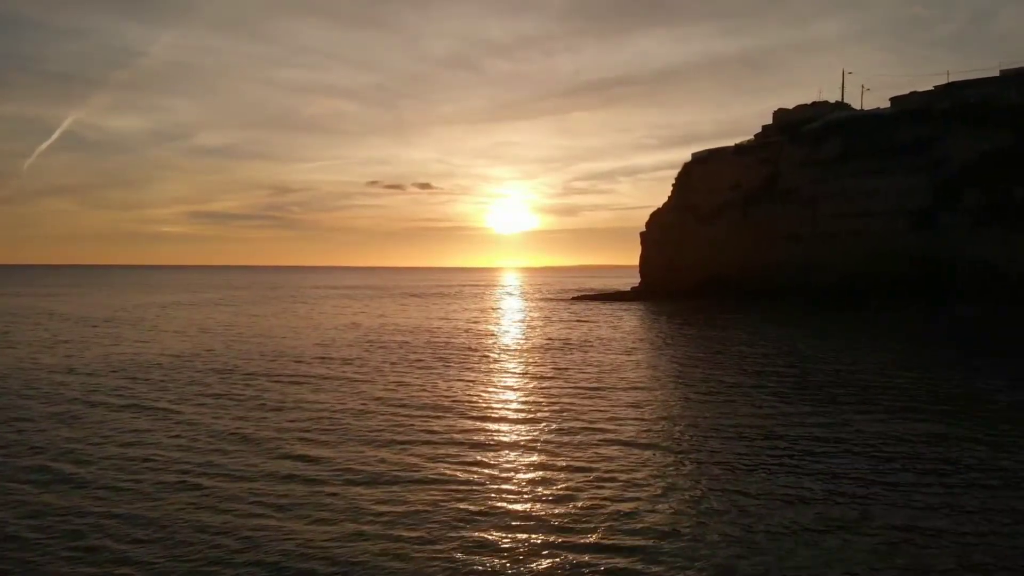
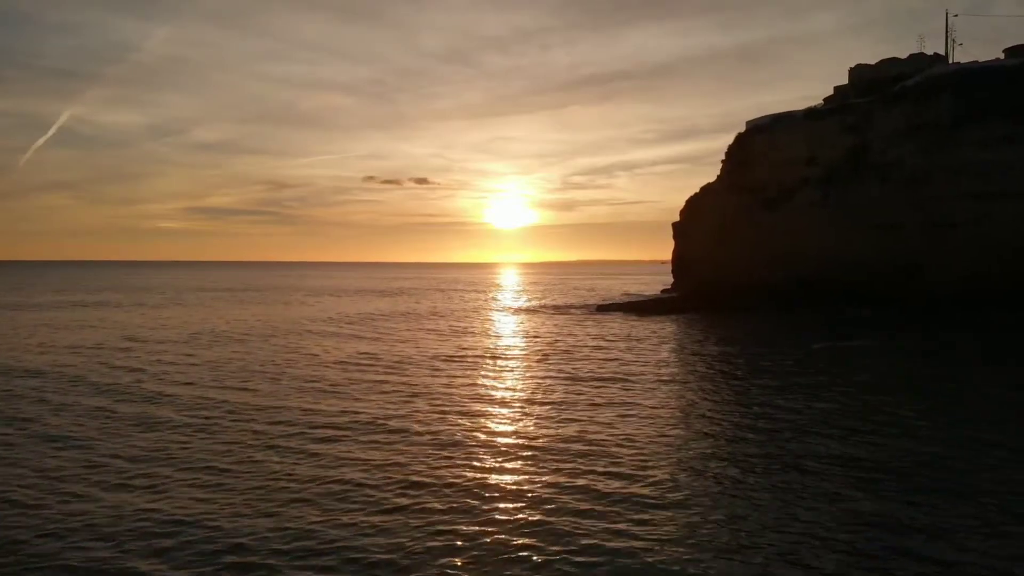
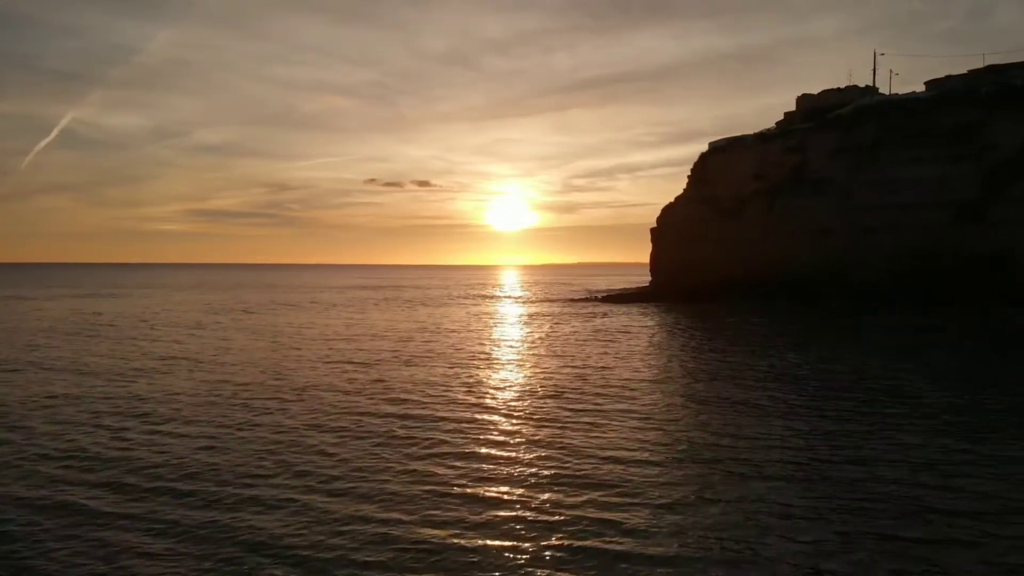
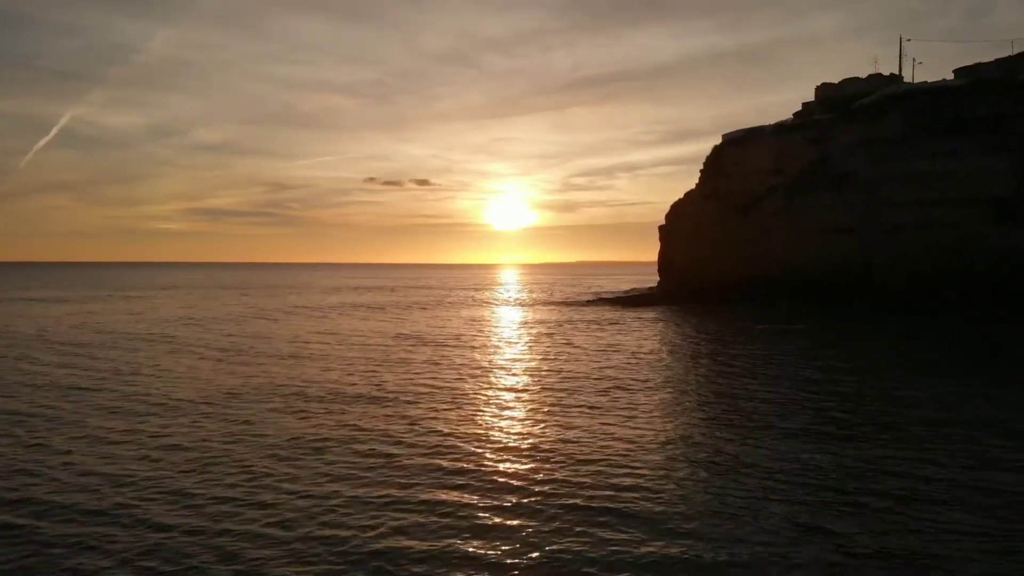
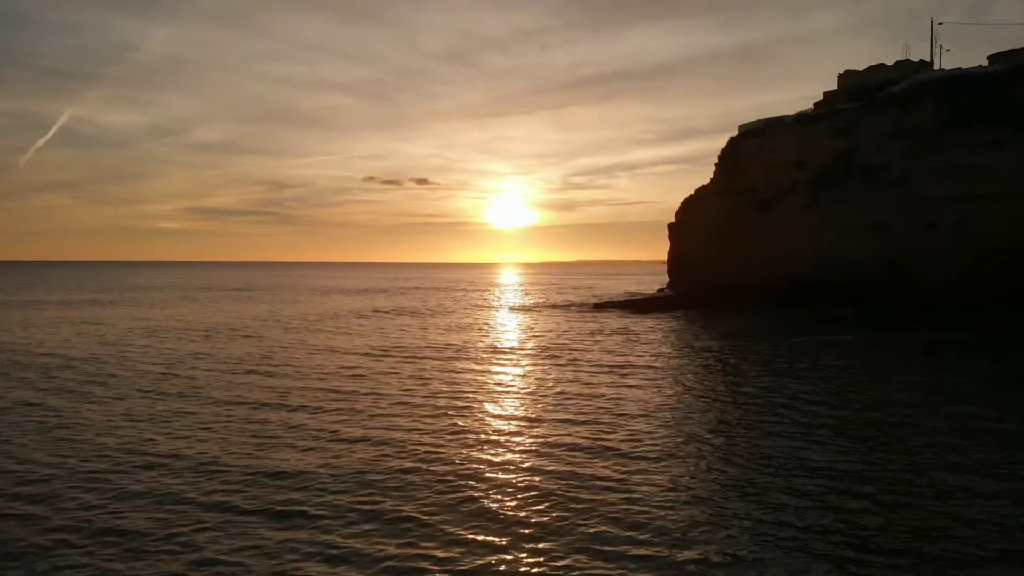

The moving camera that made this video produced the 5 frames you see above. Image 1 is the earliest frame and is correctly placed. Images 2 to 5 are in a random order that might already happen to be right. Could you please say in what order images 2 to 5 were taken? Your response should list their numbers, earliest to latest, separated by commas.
3, 4, 5, 2
